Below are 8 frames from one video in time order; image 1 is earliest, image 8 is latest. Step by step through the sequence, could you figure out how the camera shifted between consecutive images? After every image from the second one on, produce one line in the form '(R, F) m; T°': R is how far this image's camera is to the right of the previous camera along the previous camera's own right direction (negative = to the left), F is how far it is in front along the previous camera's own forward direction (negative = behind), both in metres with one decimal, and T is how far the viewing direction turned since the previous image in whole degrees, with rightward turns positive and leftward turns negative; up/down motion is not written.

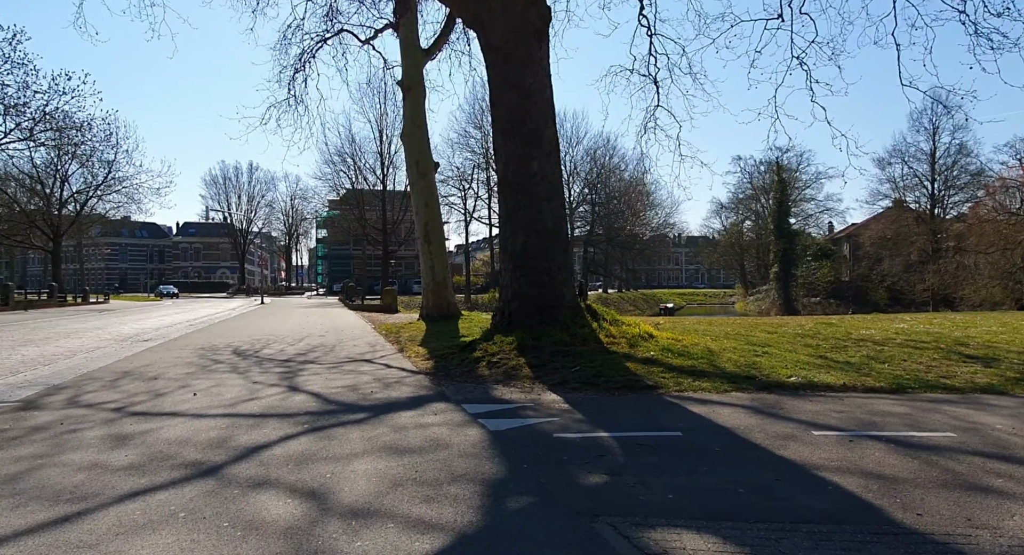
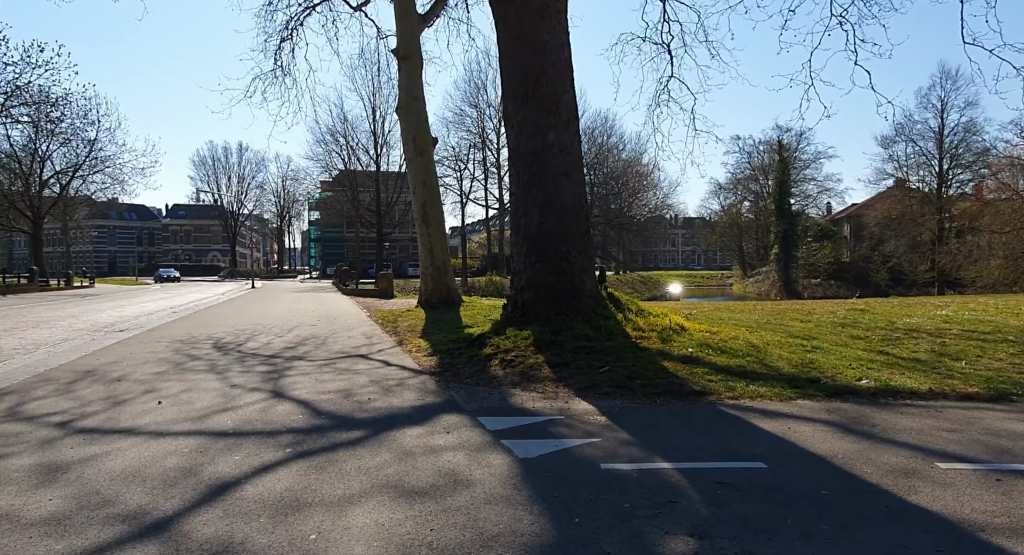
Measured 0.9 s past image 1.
(-0.3, +1.1) m; +1°
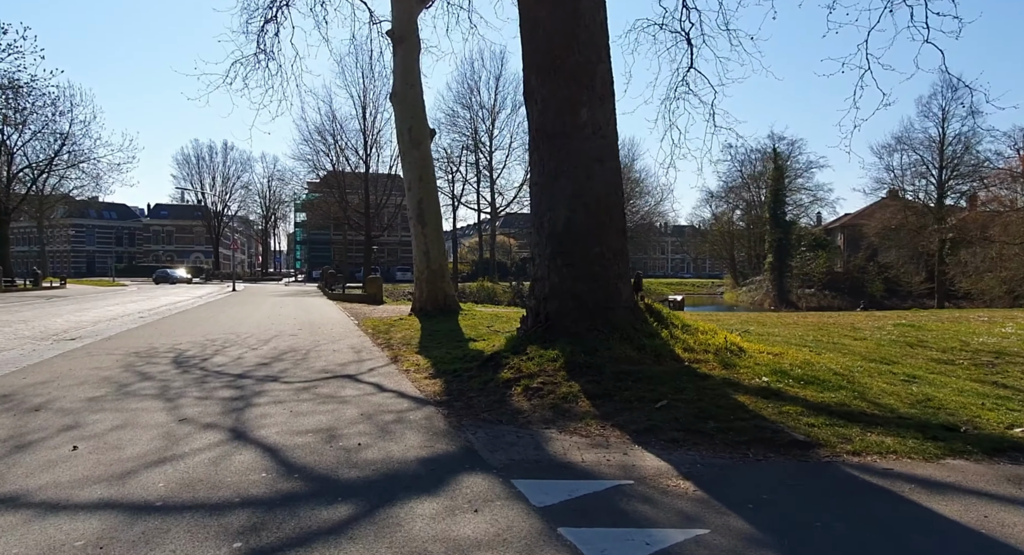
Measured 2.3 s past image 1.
(-0.4, +1.5) m; +1°
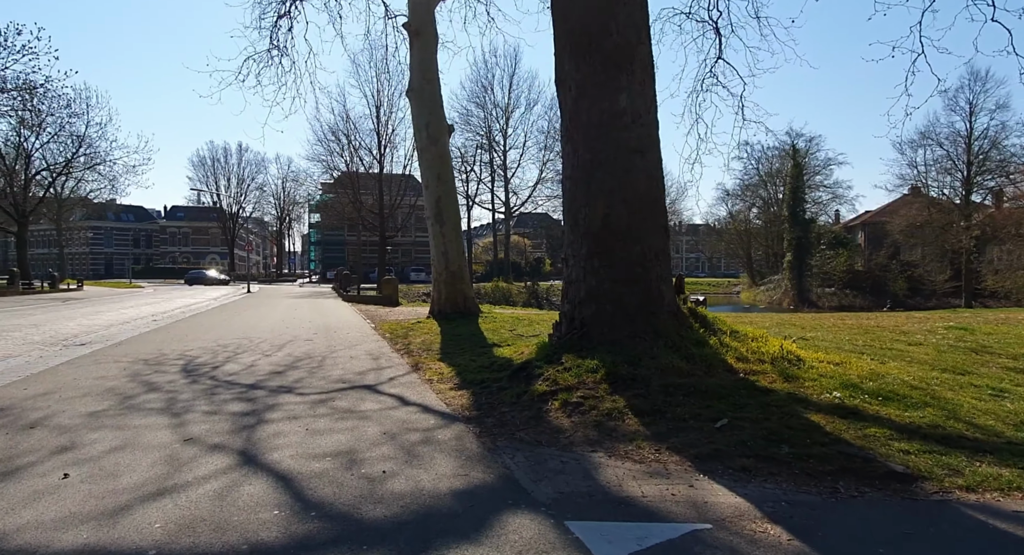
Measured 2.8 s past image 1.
(-0.2, +0.6) m; -1°
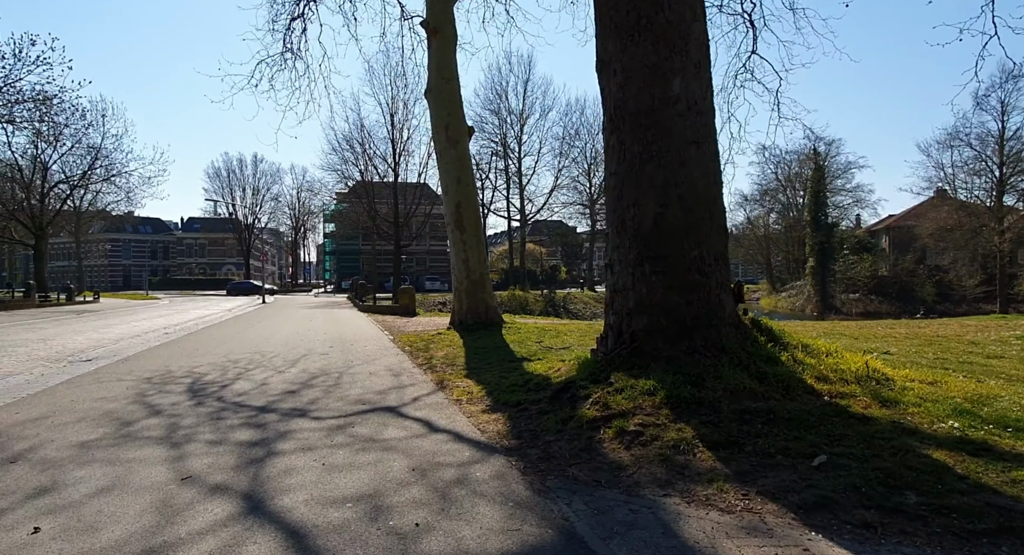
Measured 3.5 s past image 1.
(-0.3, +0.7) m; -1°
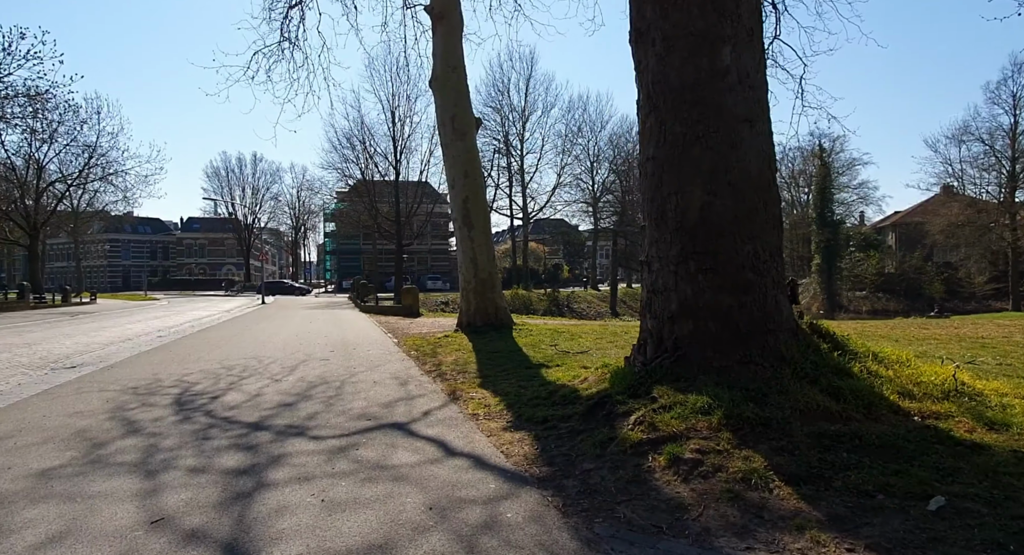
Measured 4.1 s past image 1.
(-0.2, +0.7) m; 0°
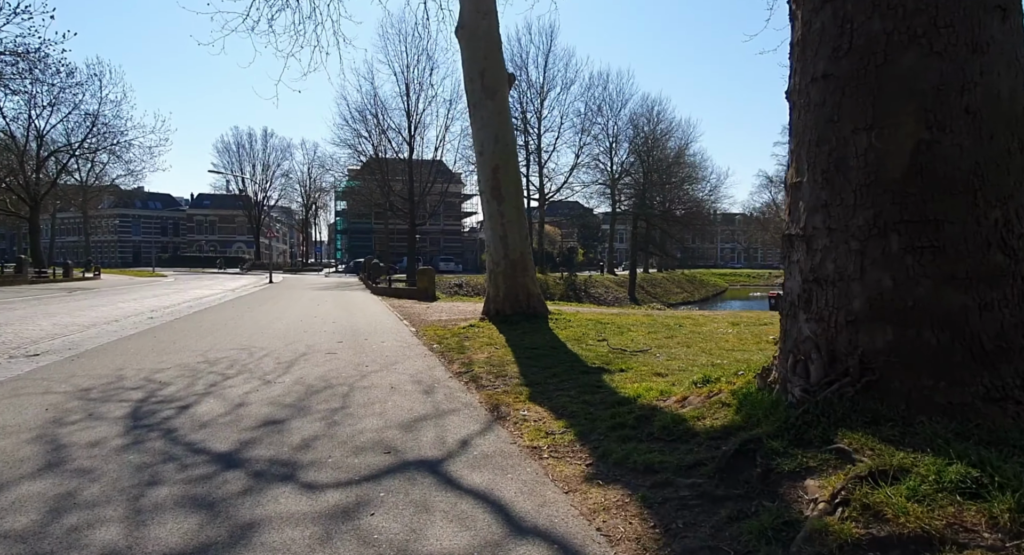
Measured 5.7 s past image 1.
(-0.5, +1.8) m; -1°
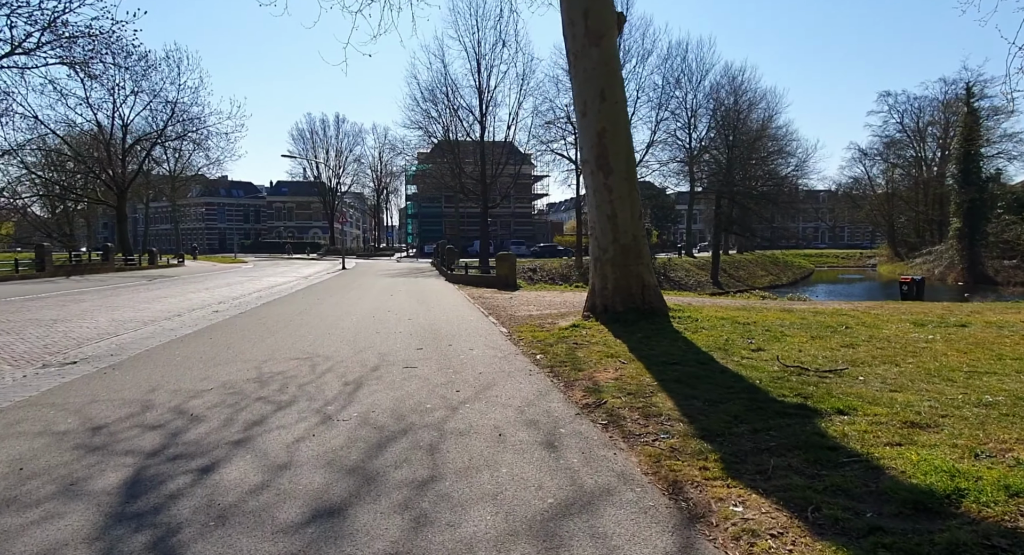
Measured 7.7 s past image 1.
(-0.7, +2.2) m; -6°
